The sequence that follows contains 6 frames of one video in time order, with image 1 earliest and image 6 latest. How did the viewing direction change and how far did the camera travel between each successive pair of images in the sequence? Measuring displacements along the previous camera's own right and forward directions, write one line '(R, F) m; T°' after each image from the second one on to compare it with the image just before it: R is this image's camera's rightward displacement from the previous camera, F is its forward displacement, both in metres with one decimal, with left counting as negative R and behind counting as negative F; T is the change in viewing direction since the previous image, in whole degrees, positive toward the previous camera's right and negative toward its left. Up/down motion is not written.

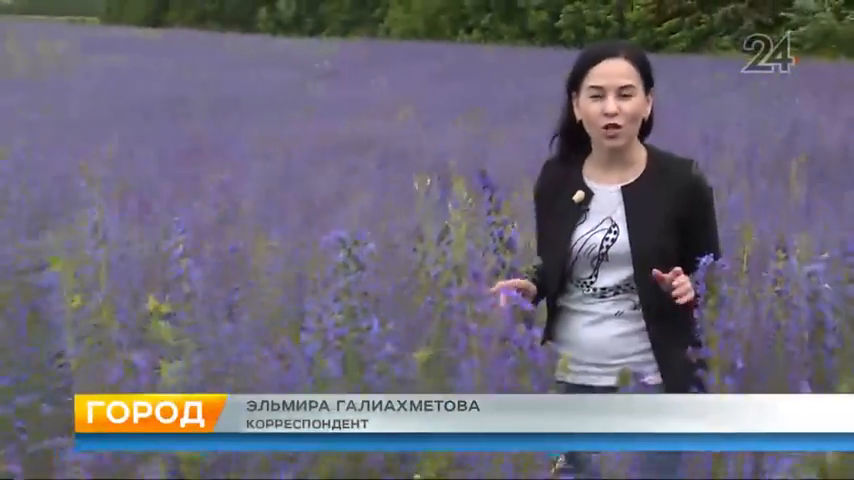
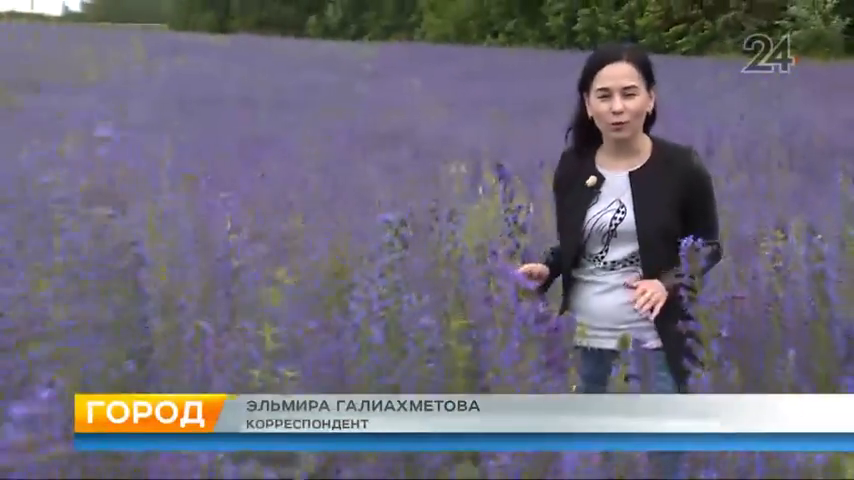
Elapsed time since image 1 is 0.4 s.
(+0.2, -0.2) m; -8°
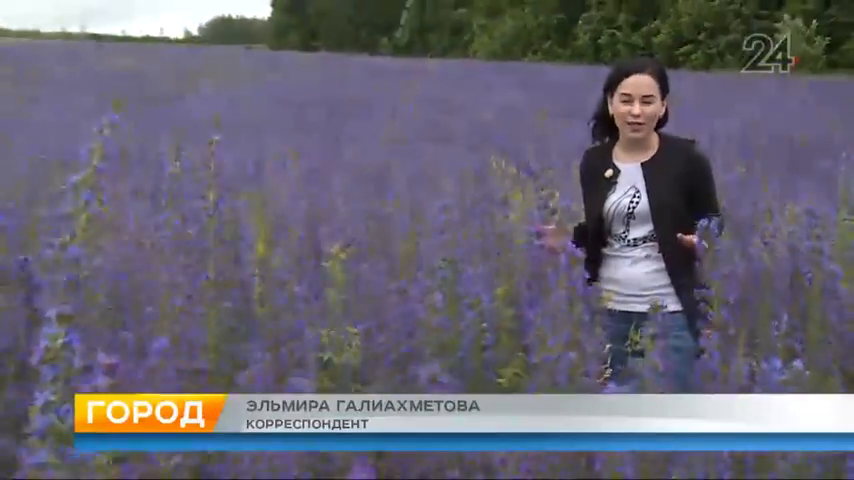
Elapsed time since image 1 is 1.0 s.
(-0.1, -0.4) m; -1°
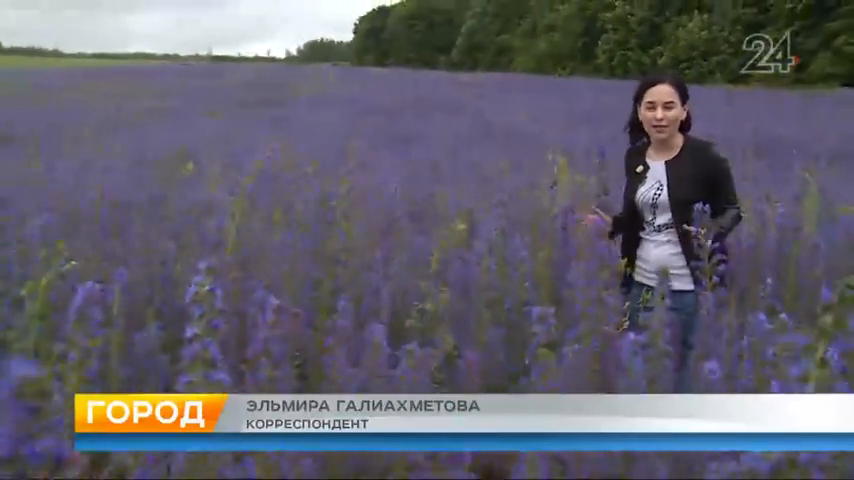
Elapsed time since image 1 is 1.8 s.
(-0.2, -0.6) m; 0°
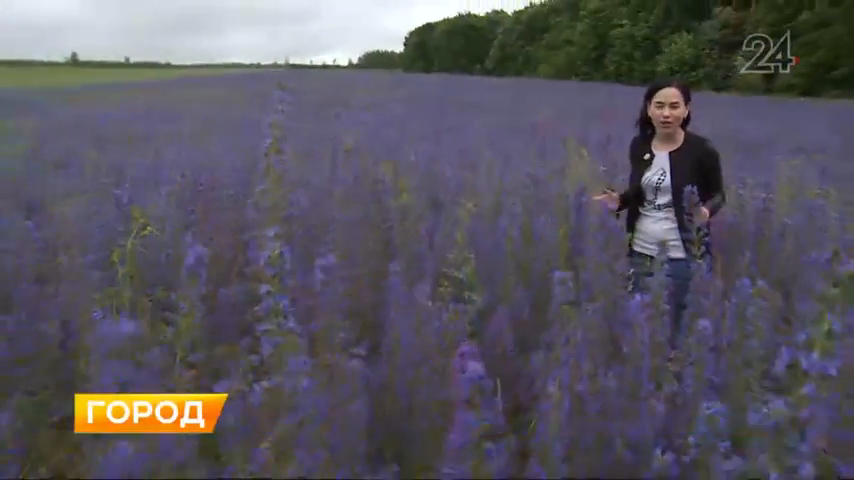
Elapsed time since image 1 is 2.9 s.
(-0.1, -0.6) m; 0°
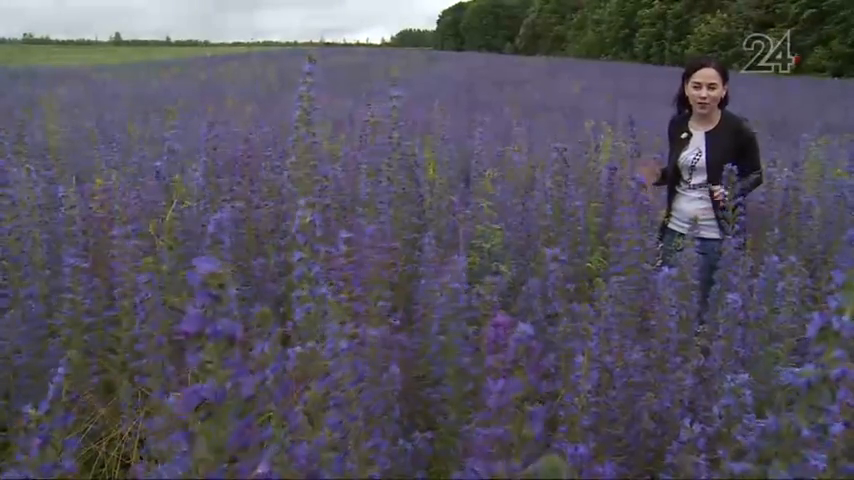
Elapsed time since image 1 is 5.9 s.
(0.0, -0.1) m; -1°
